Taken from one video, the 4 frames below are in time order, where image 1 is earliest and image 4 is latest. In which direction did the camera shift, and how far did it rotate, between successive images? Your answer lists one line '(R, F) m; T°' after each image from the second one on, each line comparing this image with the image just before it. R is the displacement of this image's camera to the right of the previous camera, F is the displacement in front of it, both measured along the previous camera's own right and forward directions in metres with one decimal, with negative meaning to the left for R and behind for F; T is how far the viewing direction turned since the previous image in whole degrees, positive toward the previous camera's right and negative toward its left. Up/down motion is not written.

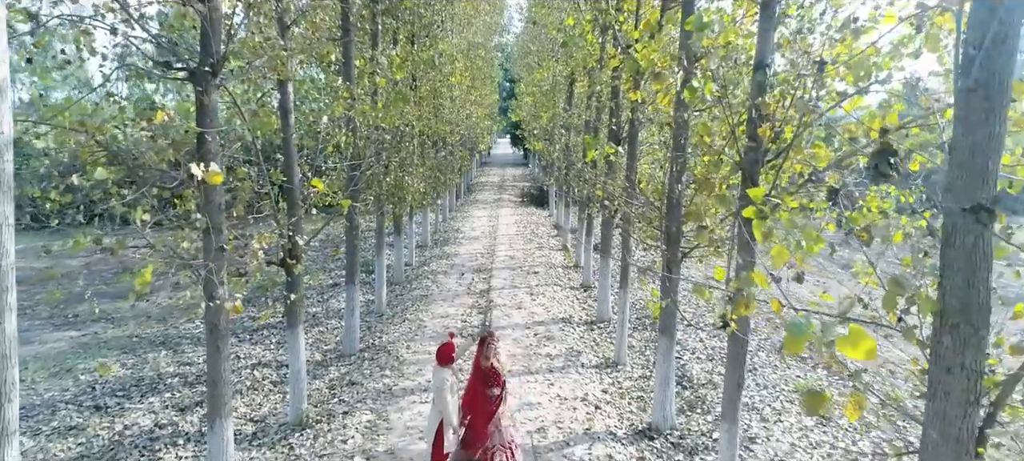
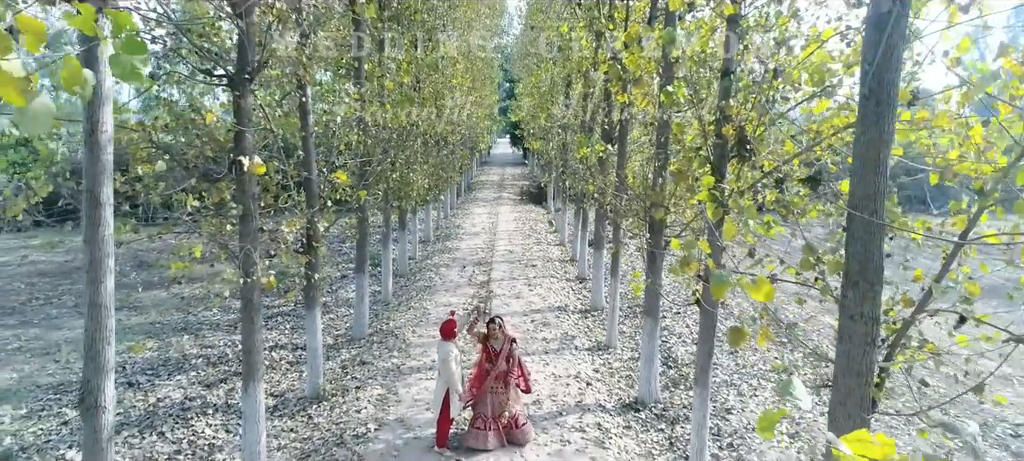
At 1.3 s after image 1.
(0.0, -0.7) m; 0°
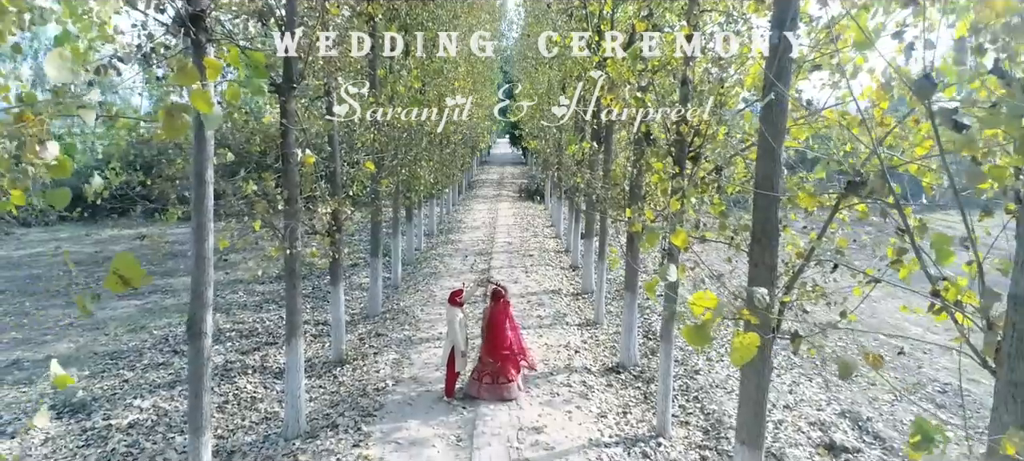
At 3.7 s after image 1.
(0.0, -1.3) m; 0°
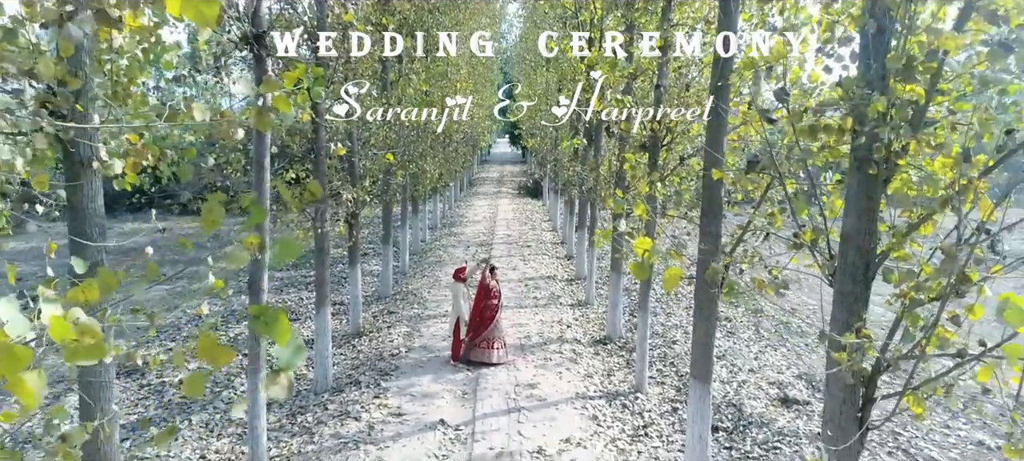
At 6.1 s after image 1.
(0.0, -1.2) m; 0°
